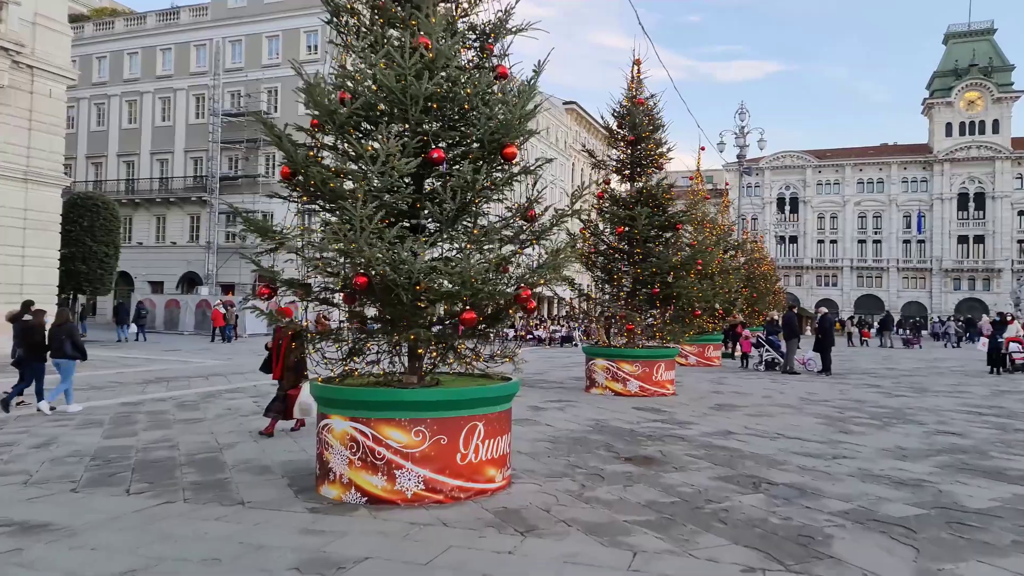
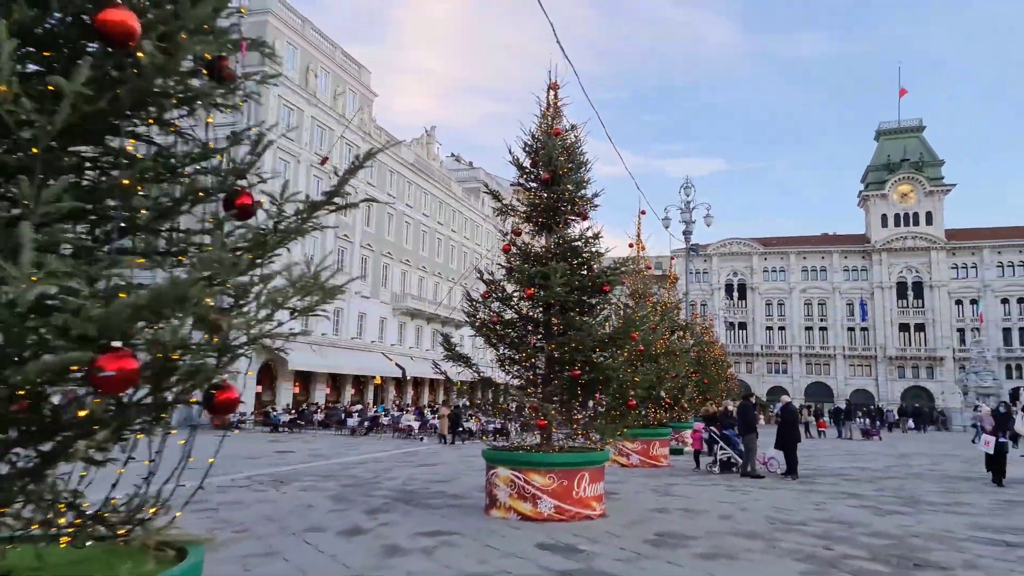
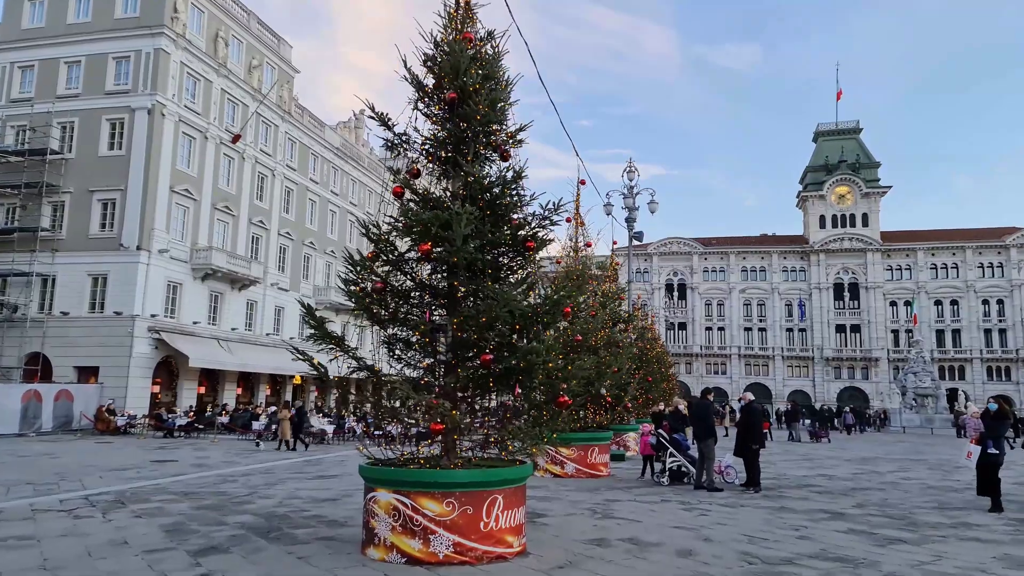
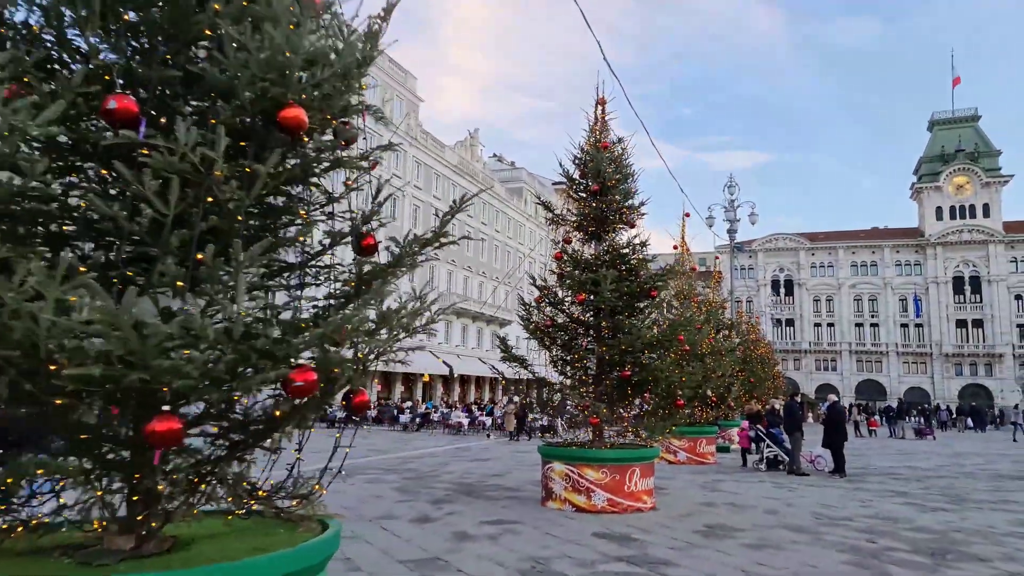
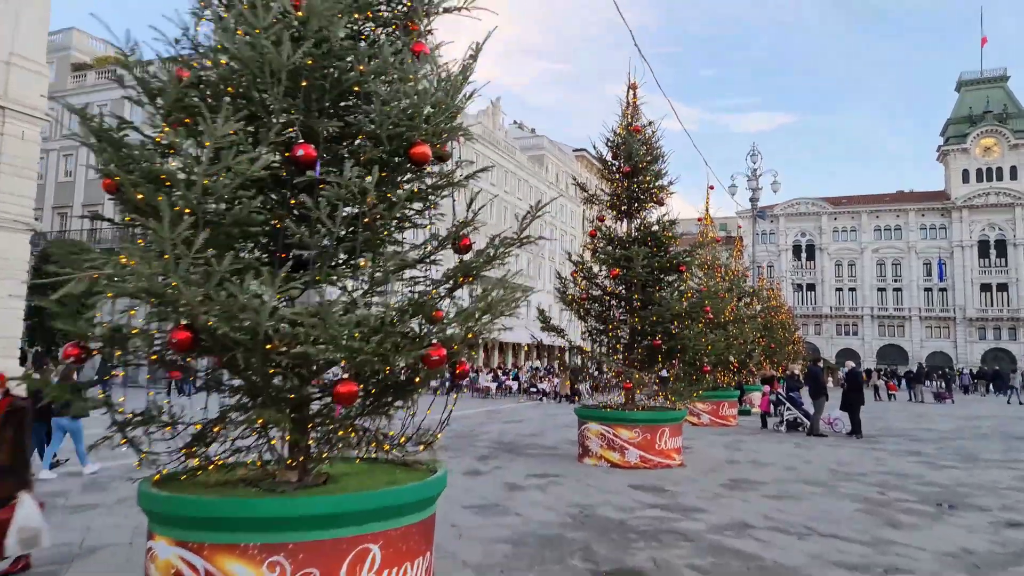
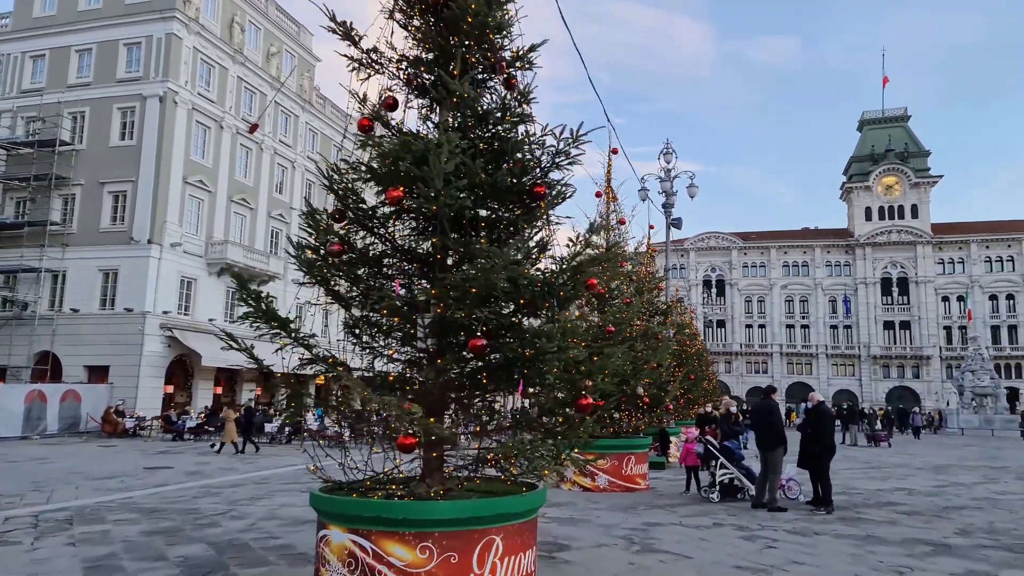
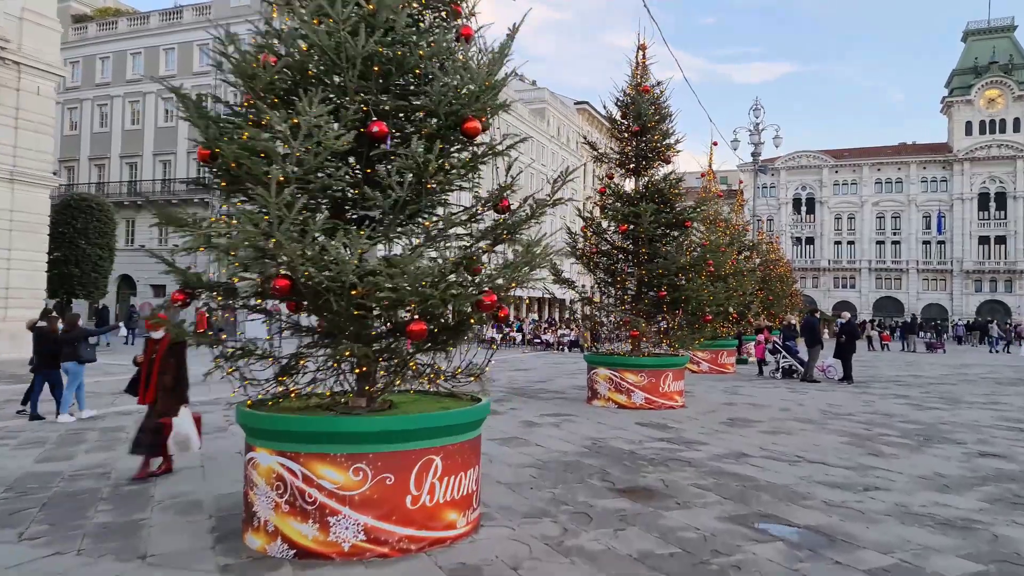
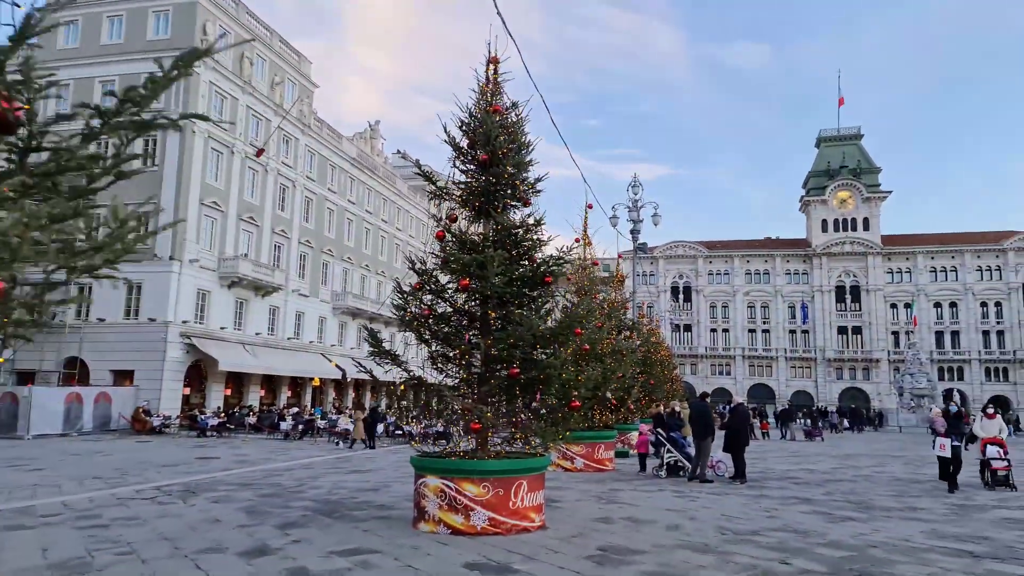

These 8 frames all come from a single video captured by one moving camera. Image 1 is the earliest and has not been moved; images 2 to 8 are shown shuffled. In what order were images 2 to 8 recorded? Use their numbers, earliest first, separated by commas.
7, 5, 4, 2, 8, 3, 6
